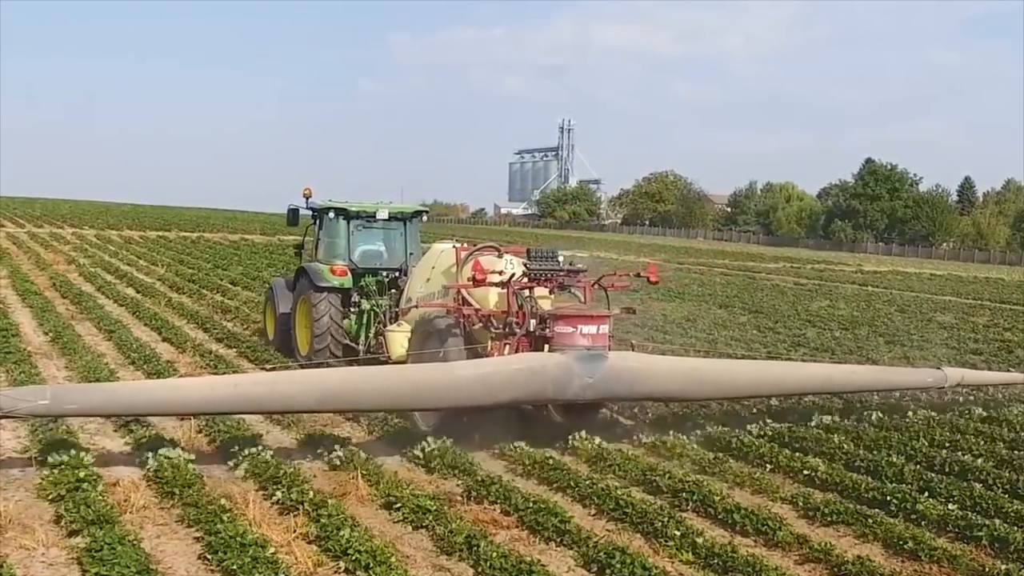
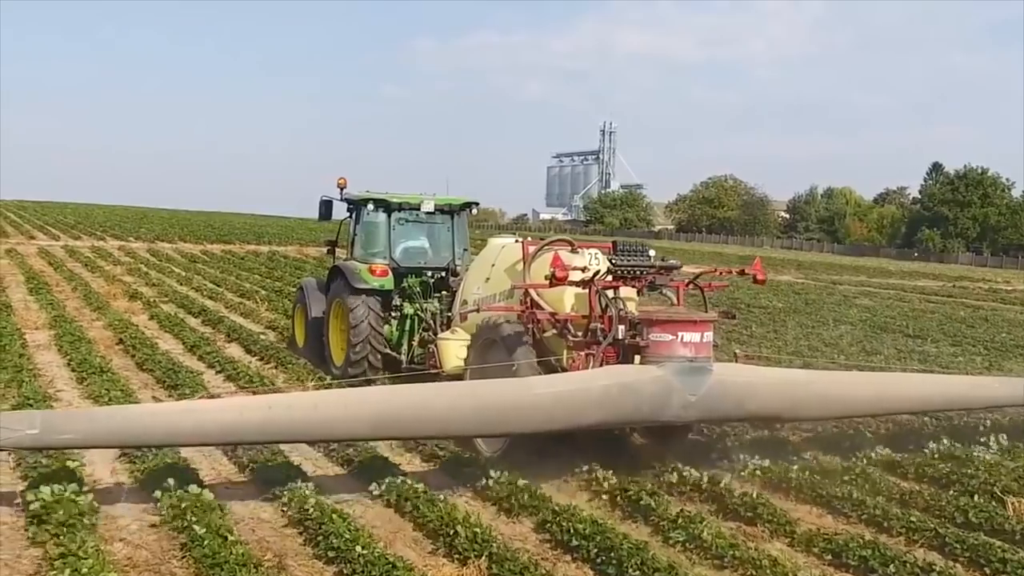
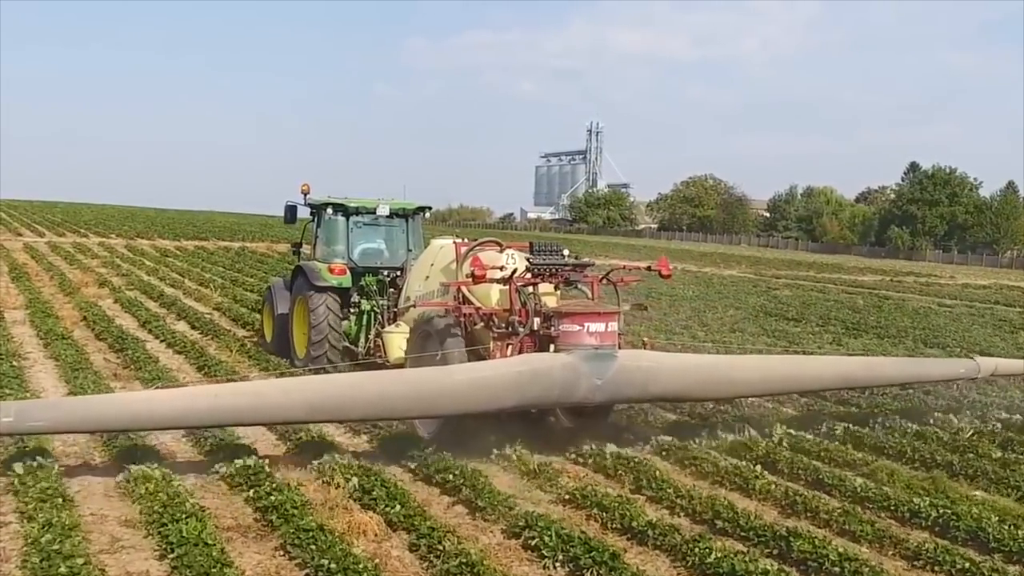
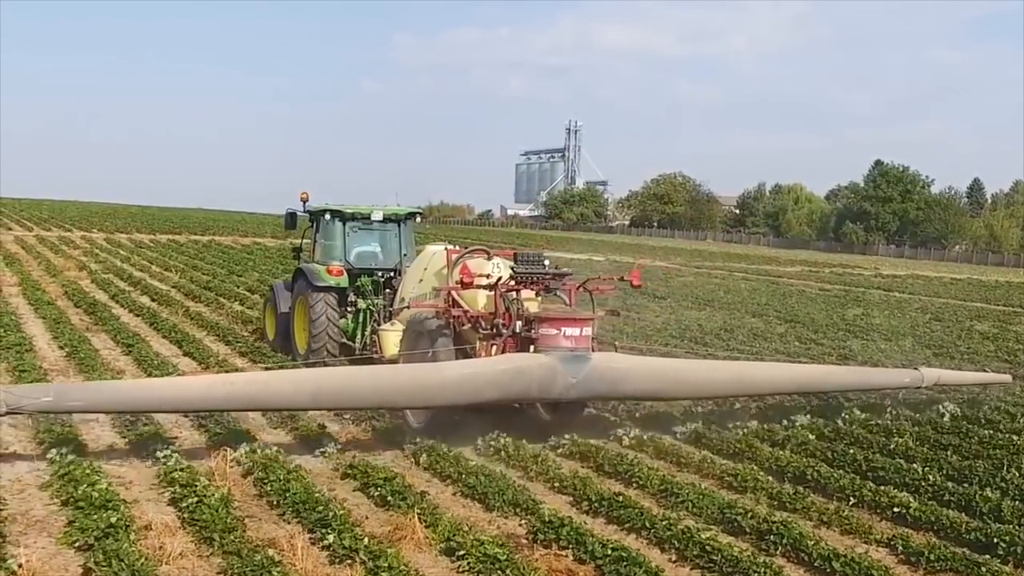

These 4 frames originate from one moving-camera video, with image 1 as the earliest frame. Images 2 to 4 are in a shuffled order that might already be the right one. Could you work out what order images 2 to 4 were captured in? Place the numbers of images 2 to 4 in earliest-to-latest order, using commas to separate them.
4, 3, 2
